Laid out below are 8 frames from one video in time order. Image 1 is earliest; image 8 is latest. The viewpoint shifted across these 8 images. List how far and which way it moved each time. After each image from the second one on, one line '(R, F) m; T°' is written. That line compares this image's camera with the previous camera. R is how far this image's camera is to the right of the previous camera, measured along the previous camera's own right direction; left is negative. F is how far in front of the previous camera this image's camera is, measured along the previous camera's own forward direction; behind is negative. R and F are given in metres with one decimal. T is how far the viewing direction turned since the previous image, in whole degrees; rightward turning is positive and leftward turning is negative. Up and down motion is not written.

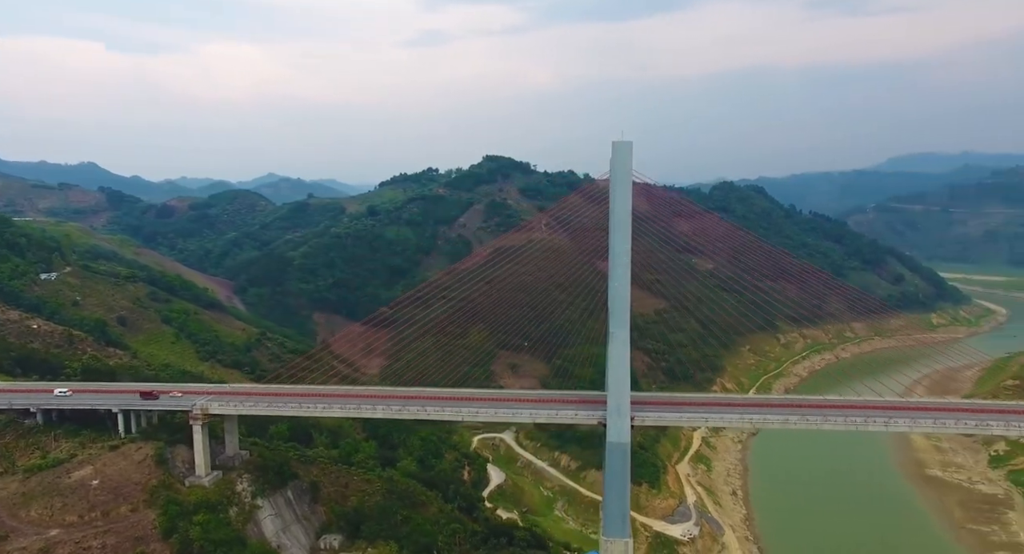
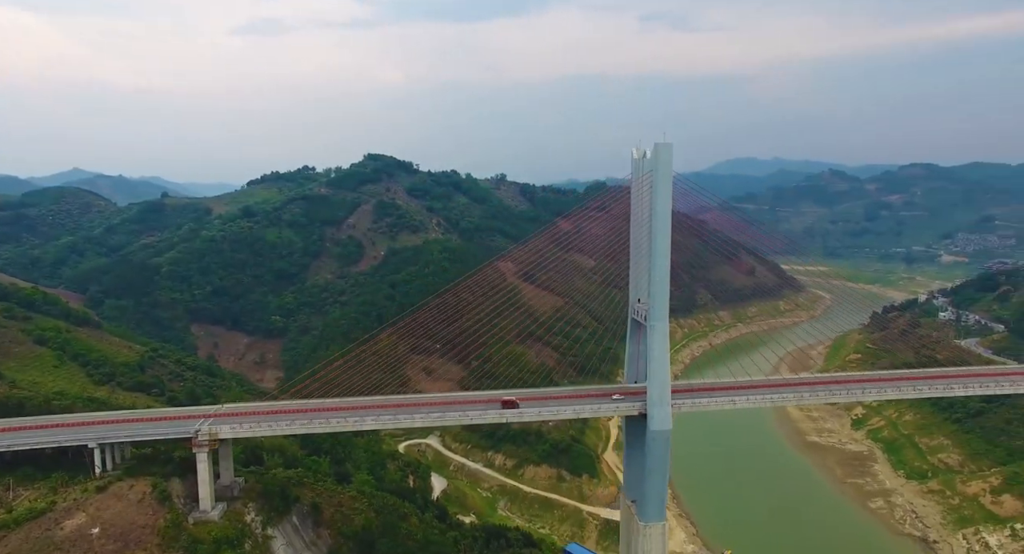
(-7.2, +0.5) m; +17°
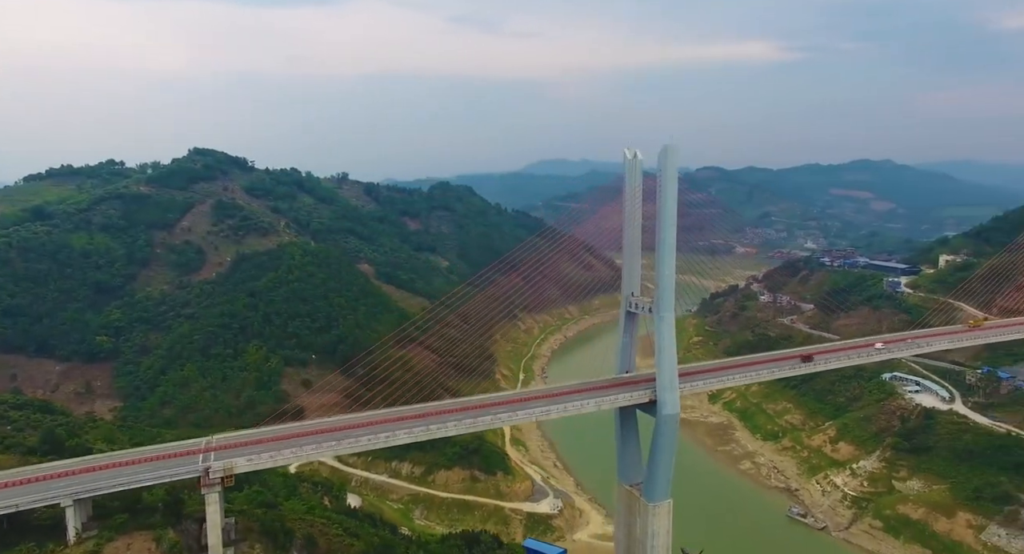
(-7.9, +2.2) m; +21°
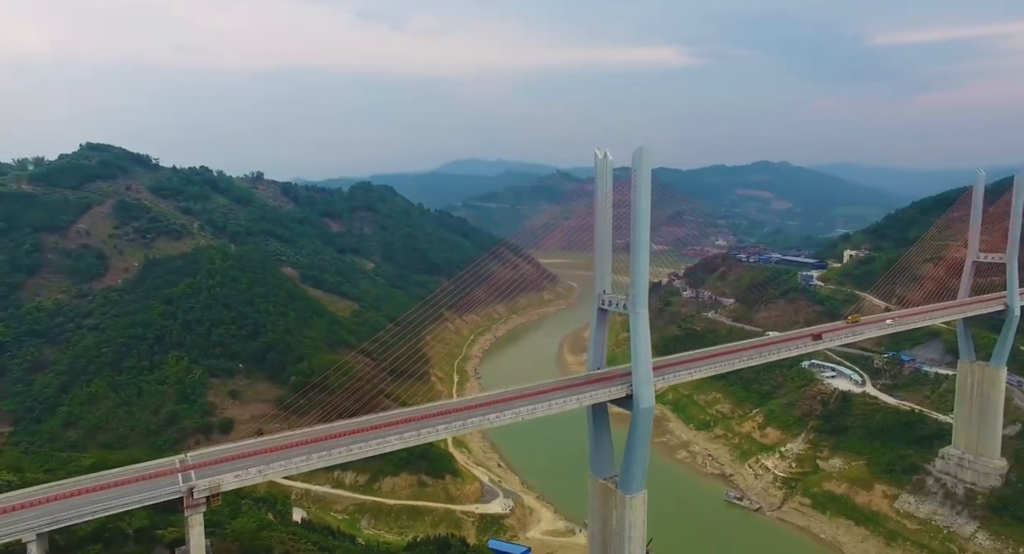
(-2.7, +0.3) m; +9°
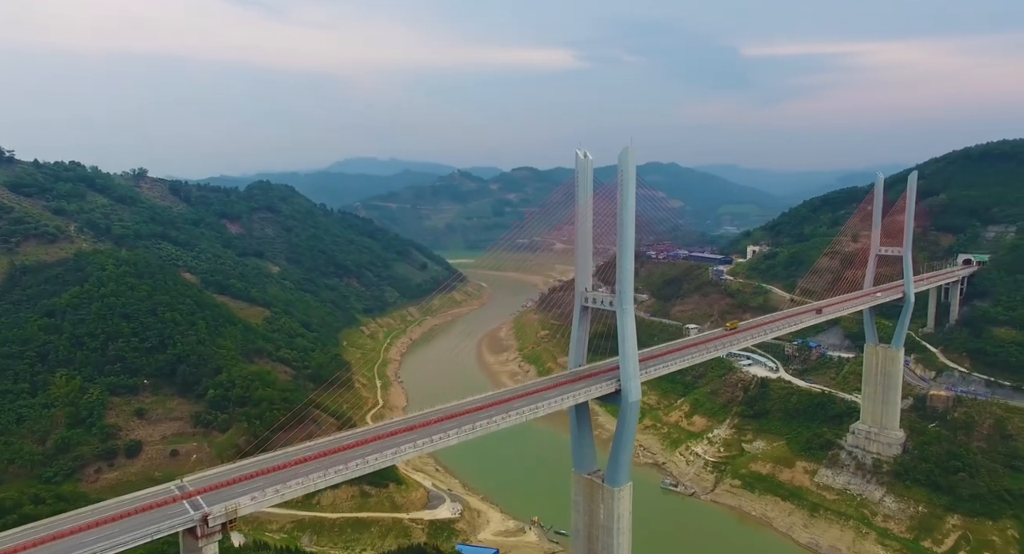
(-4.0, +0.7) m; +11°
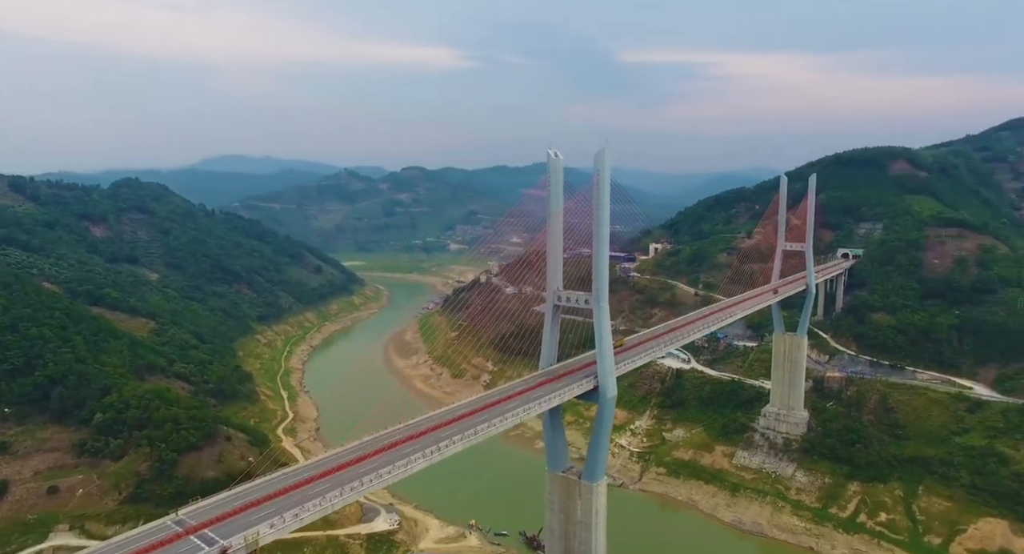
(-4.1, +0.6) m; +12°
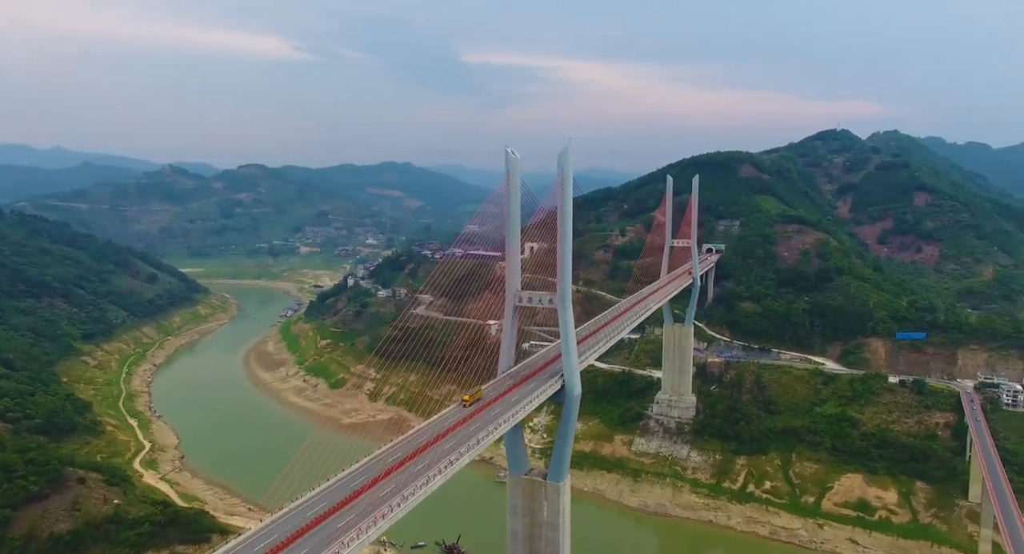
(-5.8, +1.6) m; +17°
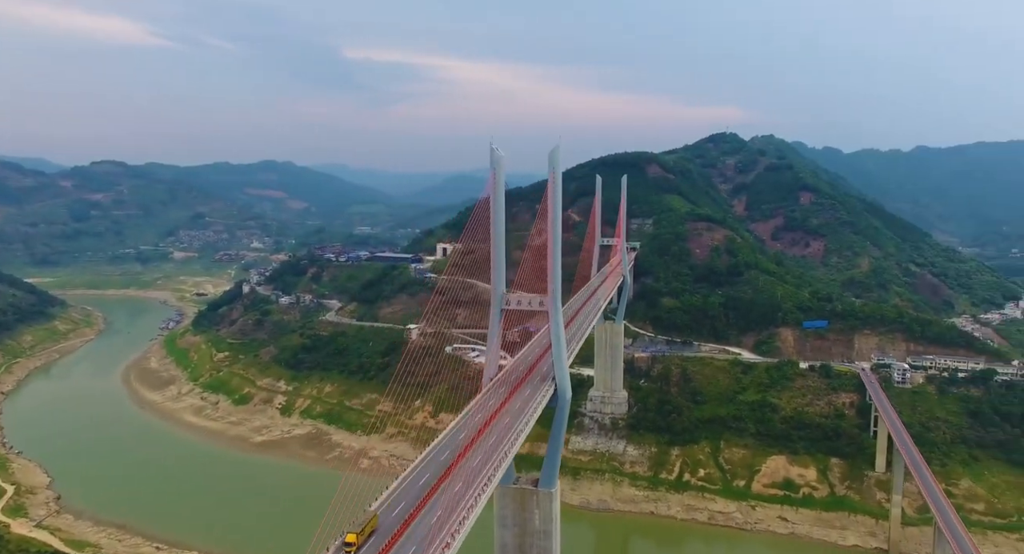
(-4.9, +2.1) m; +14°
